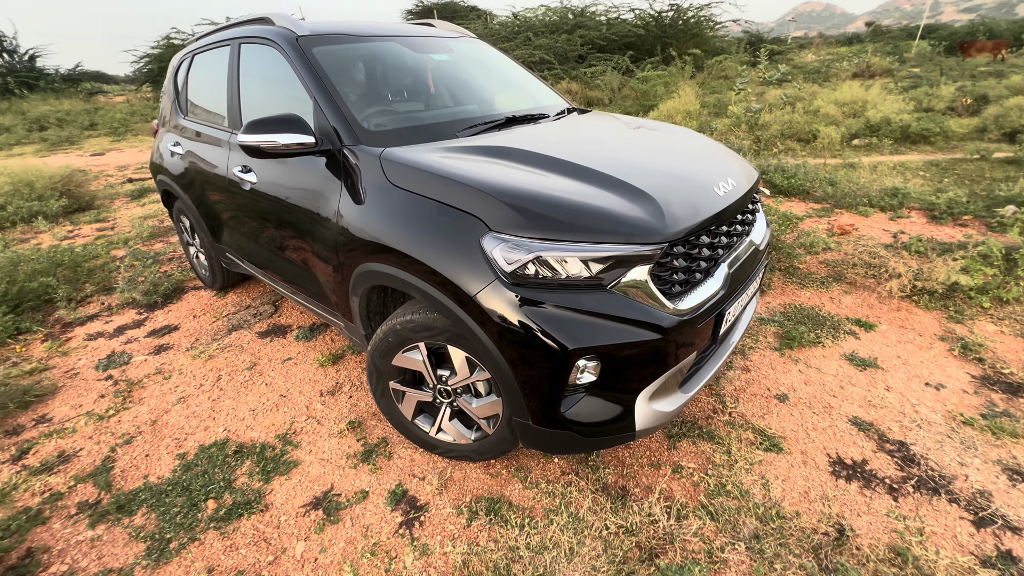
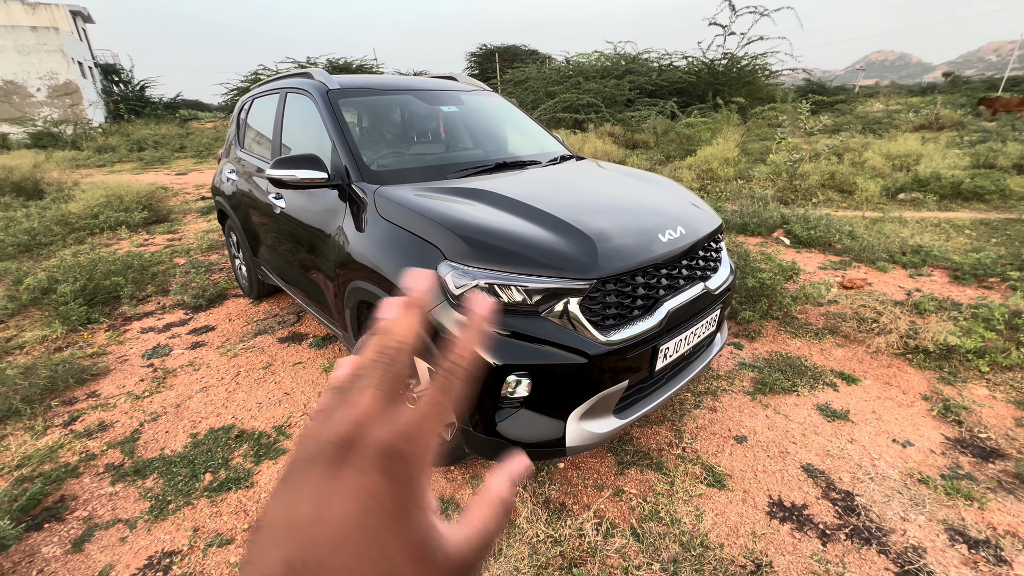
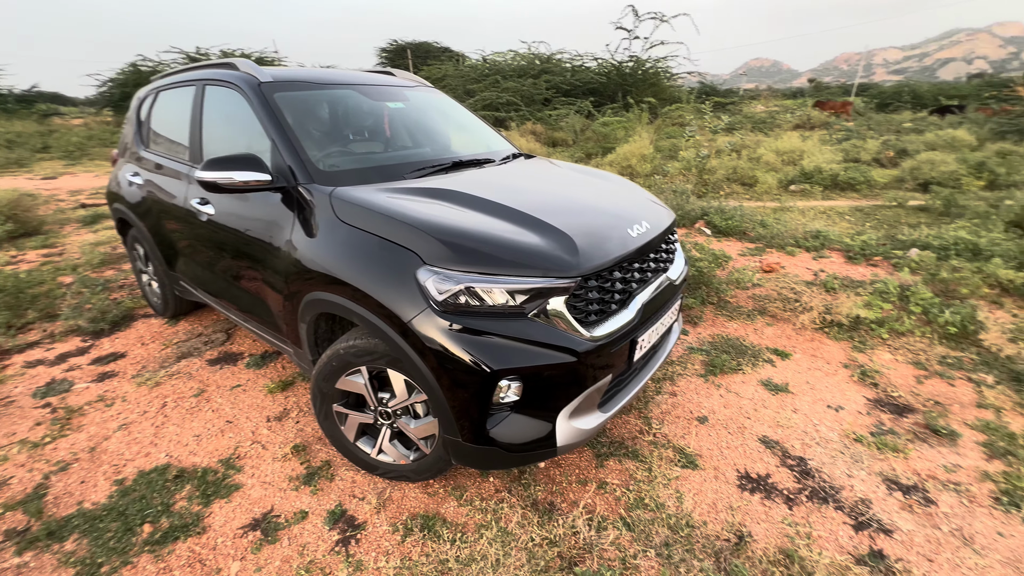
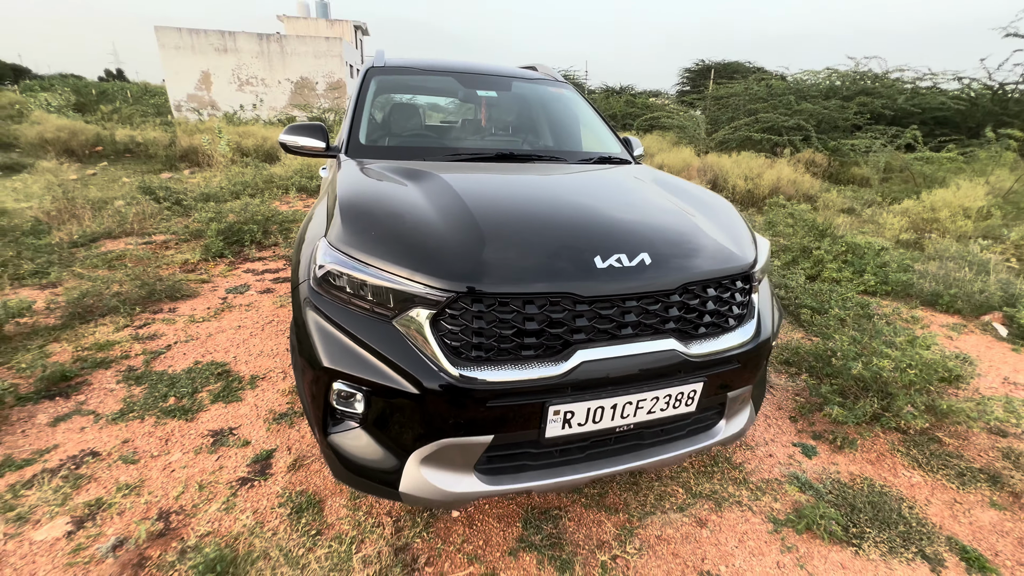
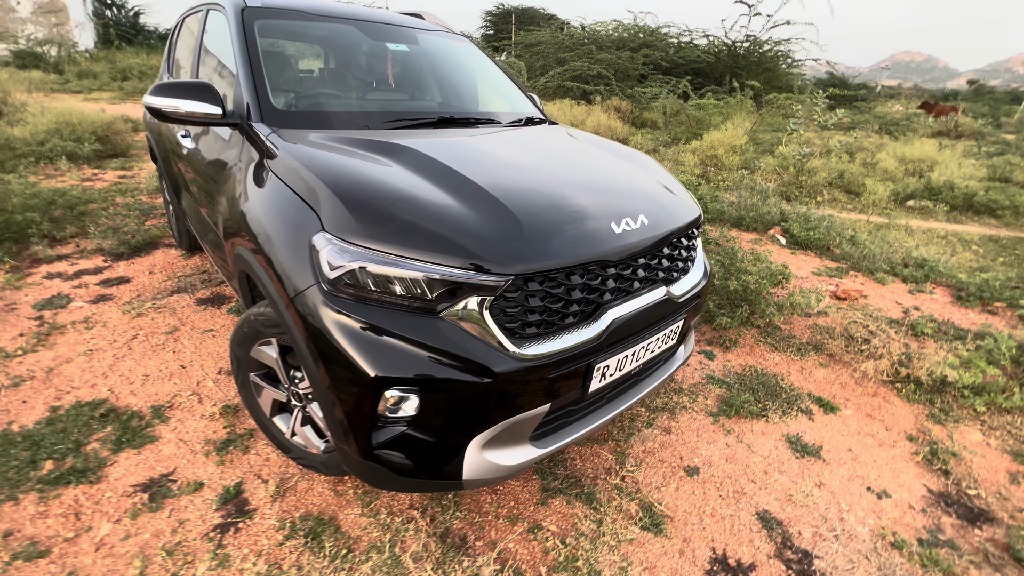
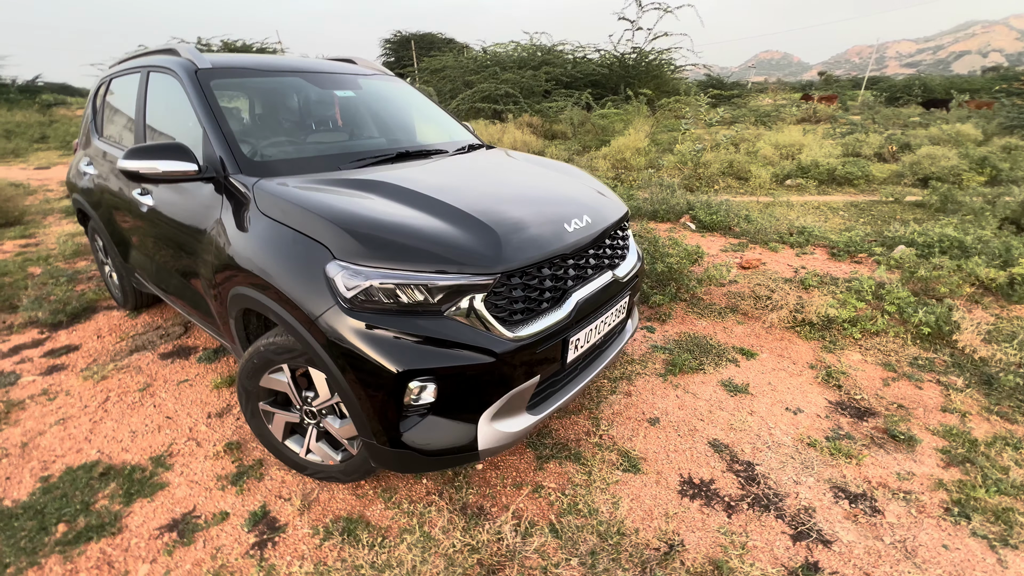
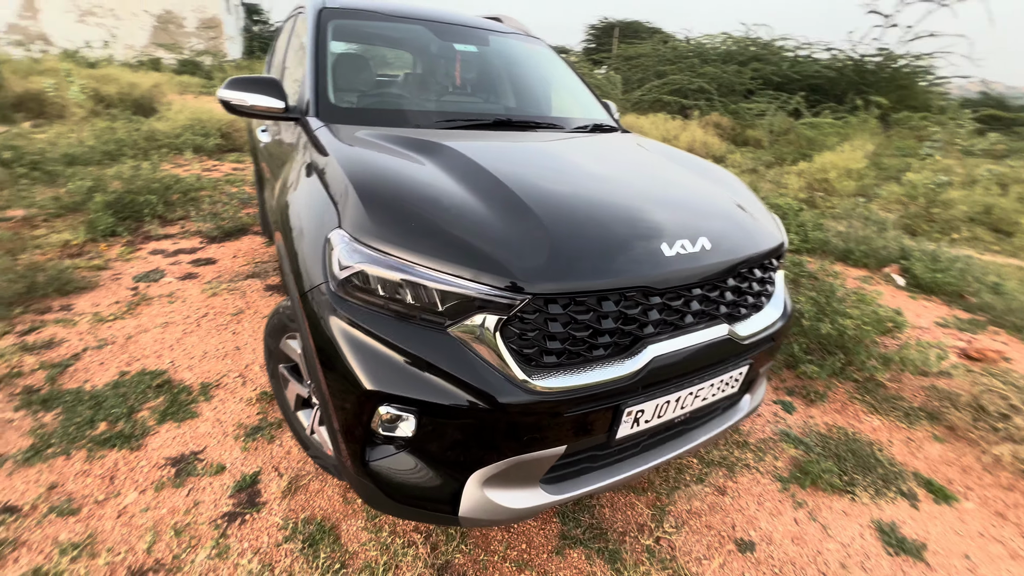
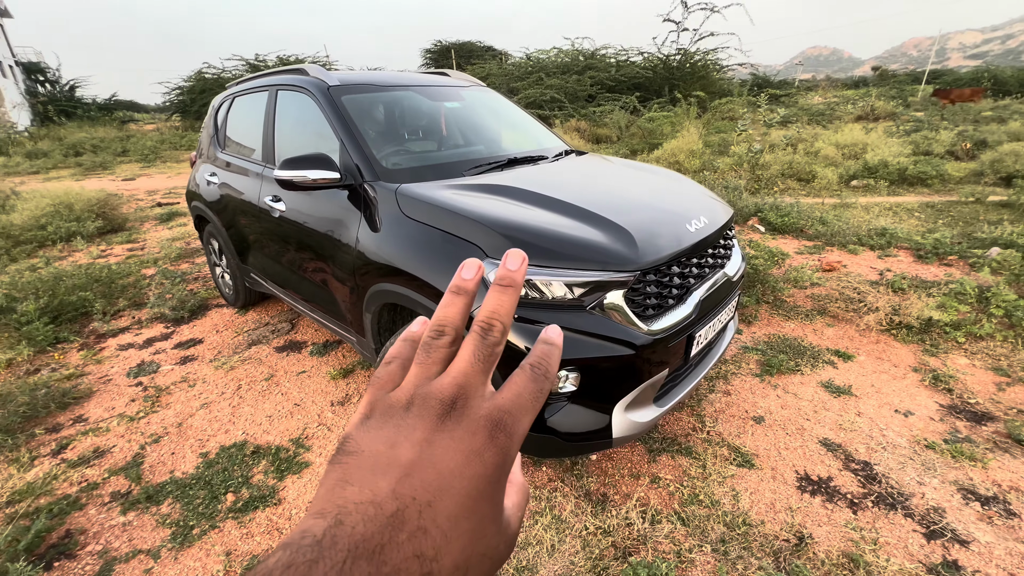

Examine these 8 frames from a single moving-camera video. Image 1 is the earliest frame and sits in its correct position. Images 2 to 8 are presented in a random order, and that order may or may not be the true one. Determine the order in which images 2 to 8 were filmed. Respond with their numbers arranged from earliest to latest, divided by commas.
8, 2, 3, 6, 5, 7, 4
